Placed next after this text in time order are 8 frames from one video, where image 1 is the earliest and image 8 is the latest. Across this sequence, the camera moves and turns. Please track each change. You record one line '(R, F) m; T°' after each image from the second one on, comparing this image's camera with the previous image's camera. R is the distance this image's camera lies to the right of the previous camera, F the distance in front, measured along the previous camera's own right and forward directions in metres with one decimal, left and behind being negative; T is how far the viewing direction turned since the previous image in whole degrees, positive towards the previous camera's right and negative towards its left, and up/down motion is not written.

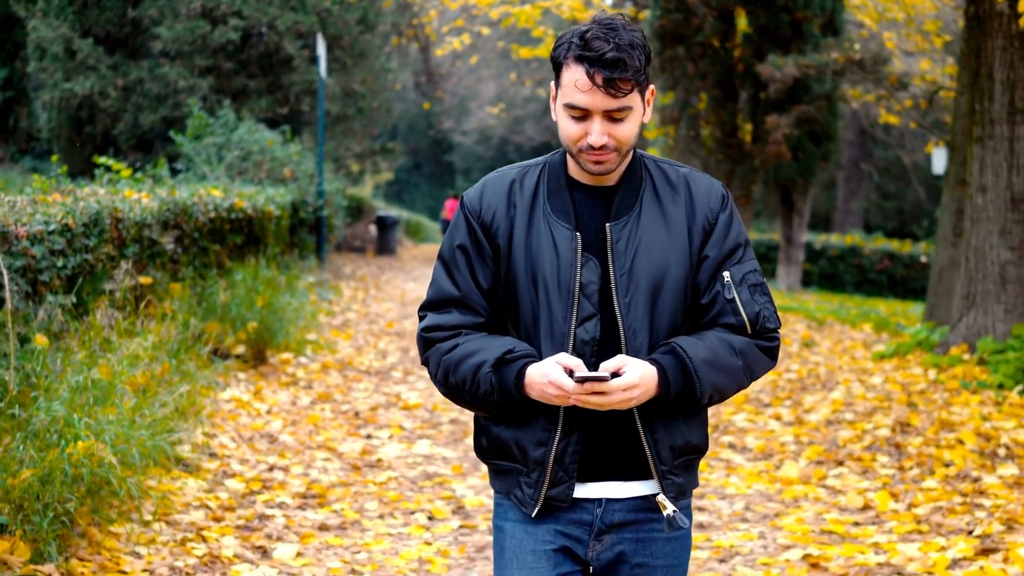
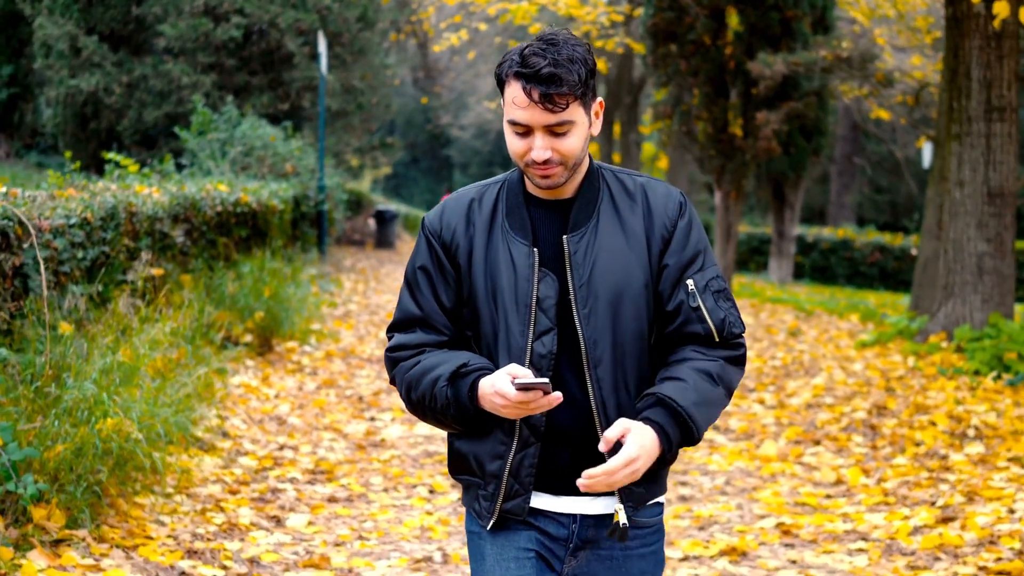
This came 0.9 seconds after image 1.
(0.0, -0.4) m; 0°
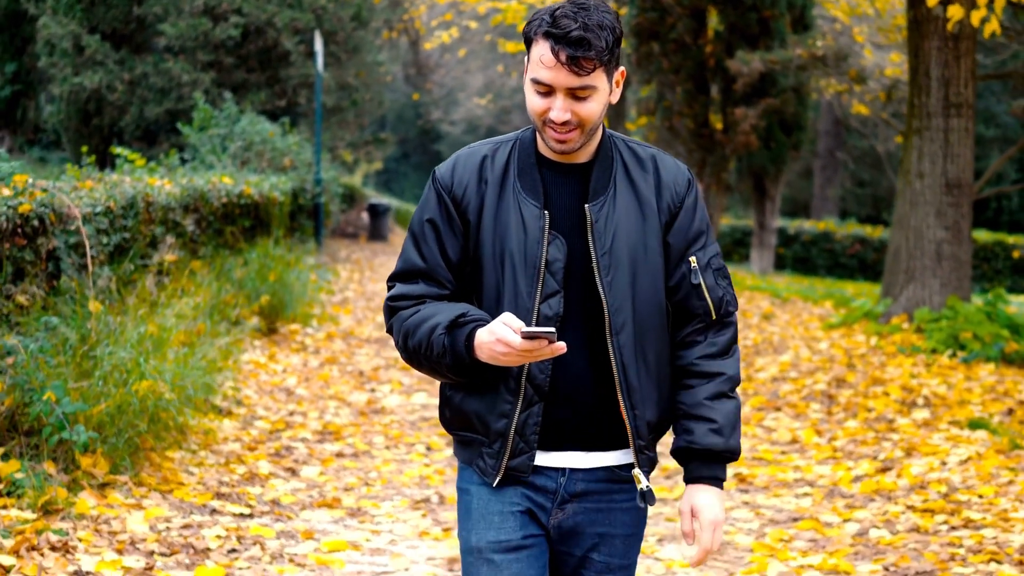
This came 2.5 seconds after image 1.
(0.0, -0.7) m; 0°
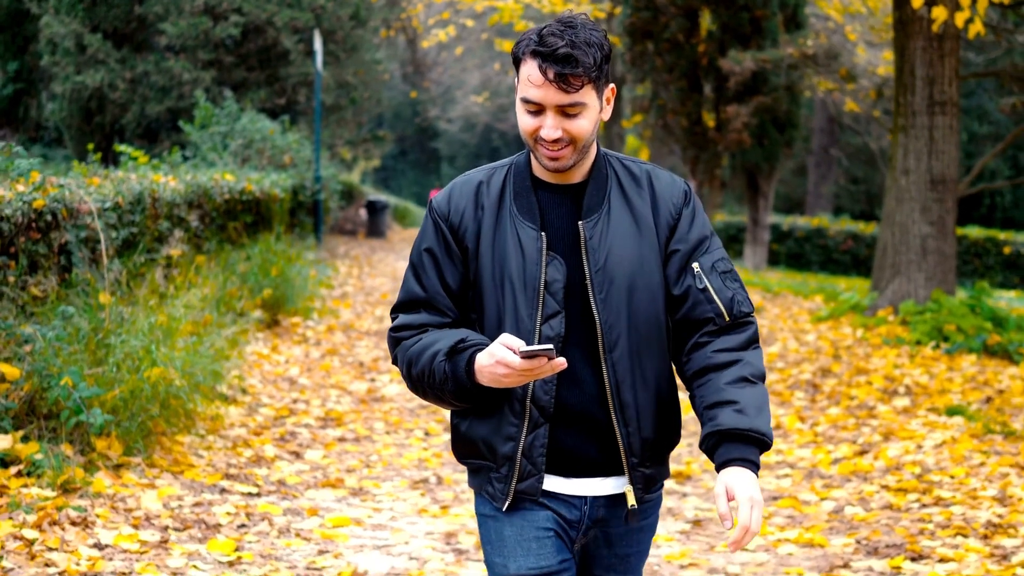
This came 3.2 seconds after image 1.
(0.0, -0.3) m; 0°
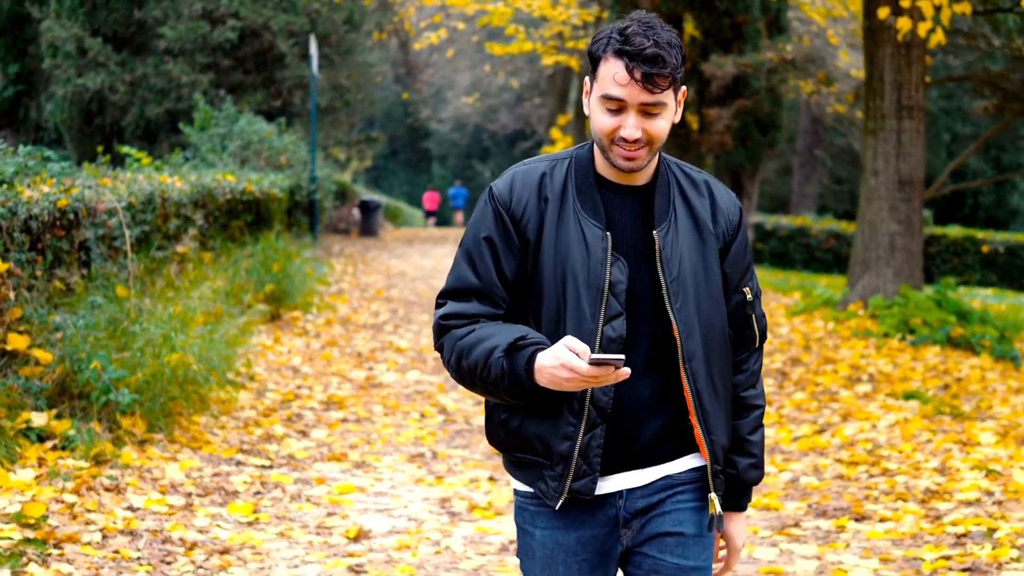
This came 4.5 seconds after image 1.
(0.0, -0.6) m; 0°
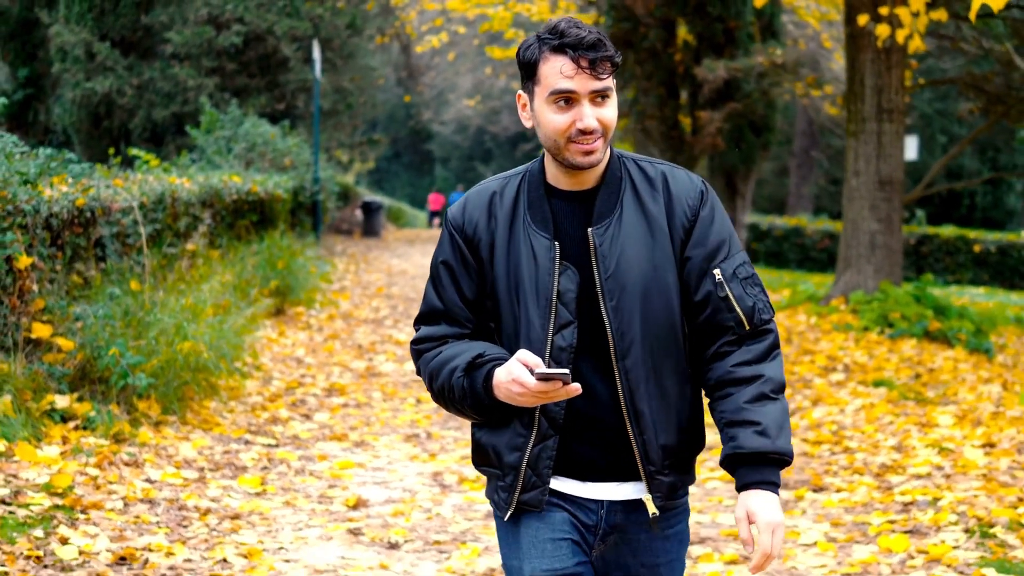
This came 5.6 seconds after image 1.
(+0.1, -0.5) m; 0°
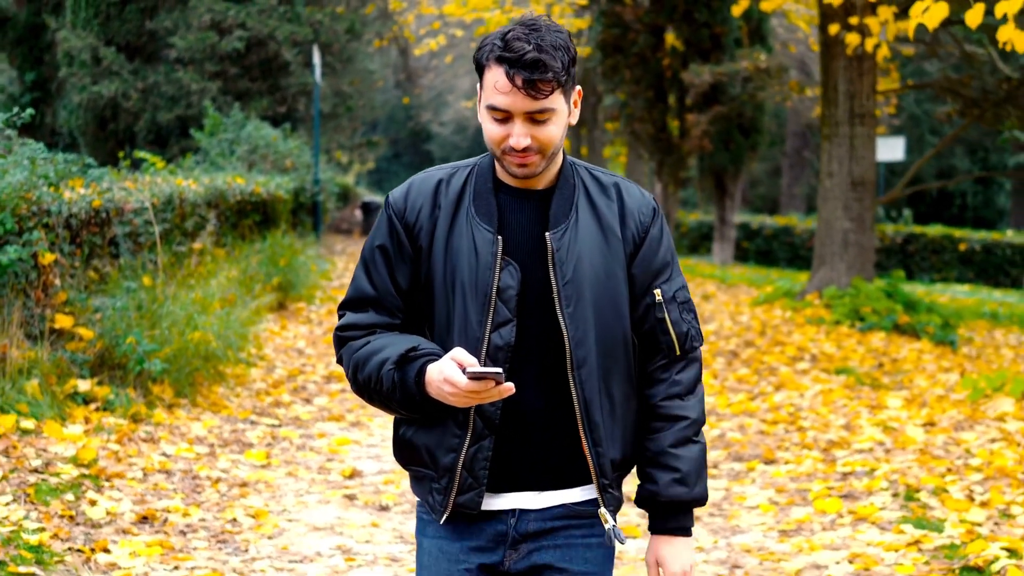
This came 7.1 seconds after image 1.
(+0.1, -0.6) m; 0°
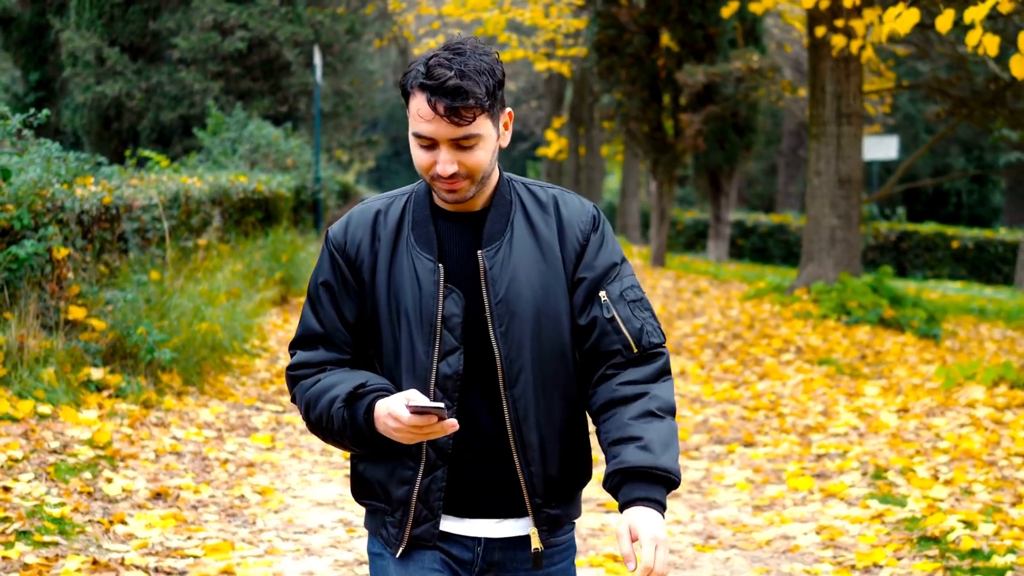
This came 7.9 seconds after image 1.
(0.0, -0.3) m; 0°
